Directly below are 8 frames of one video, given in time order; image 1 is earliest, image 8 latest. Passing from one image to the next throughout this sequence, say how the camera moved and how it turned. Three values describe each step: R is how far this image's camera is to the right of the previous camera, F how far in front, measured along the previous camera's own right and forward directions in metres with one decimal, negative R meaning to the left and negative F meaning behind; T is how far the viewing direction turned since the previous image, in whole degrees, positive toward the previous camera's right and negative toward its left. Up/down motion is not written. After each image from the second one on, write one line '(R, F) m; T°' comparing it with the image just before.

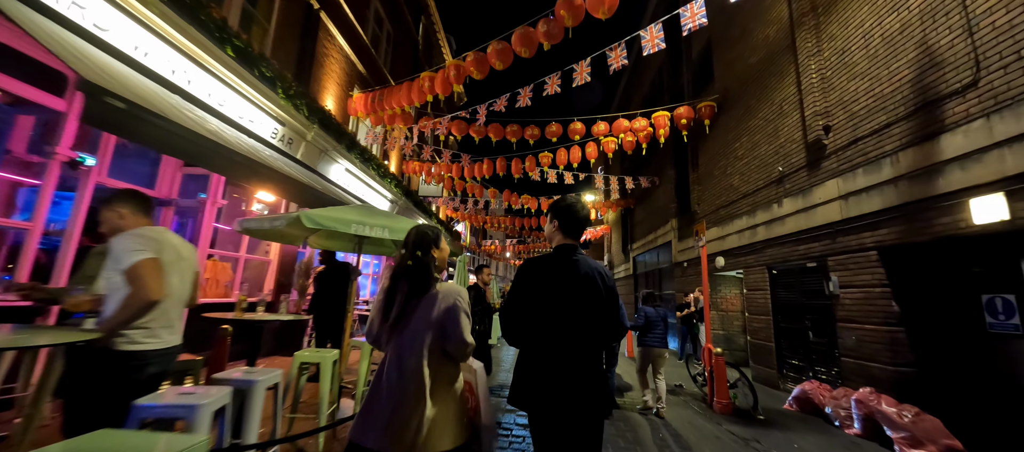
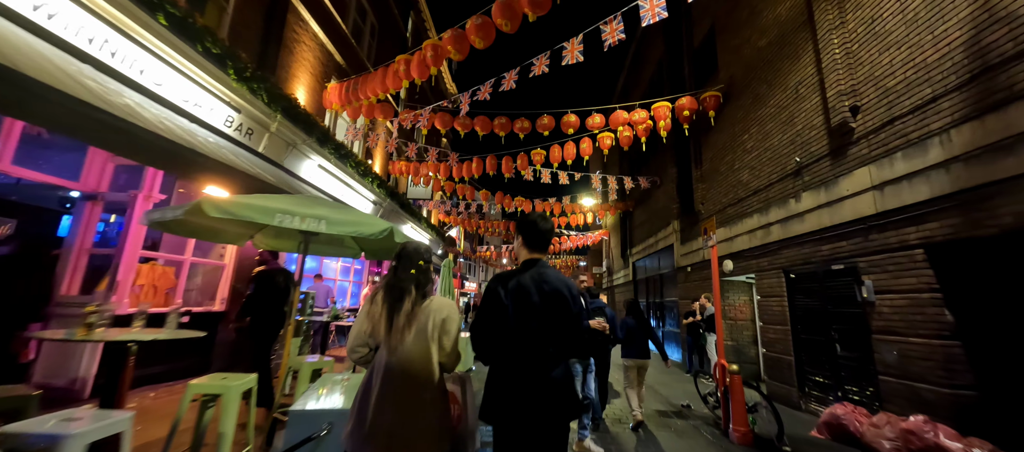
(+0.3, +0.8) m; 0°
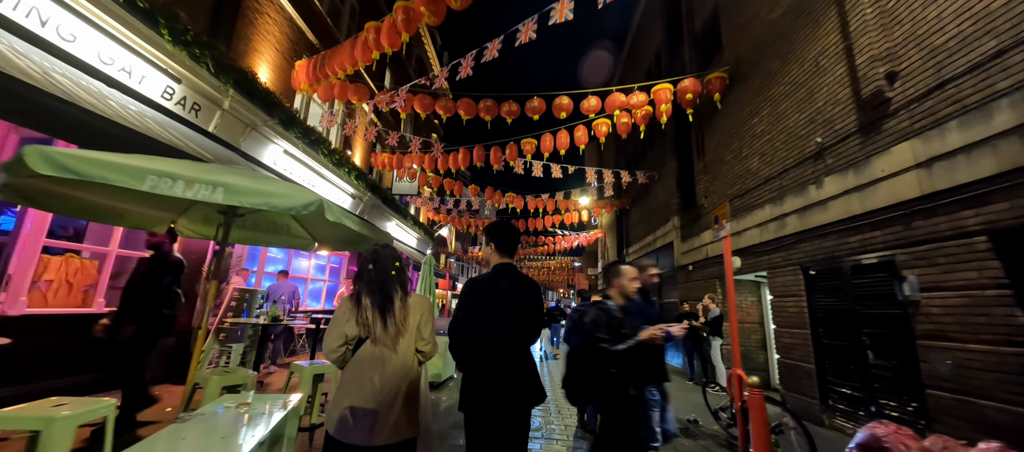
(+0.2, +0.8) m; +1°
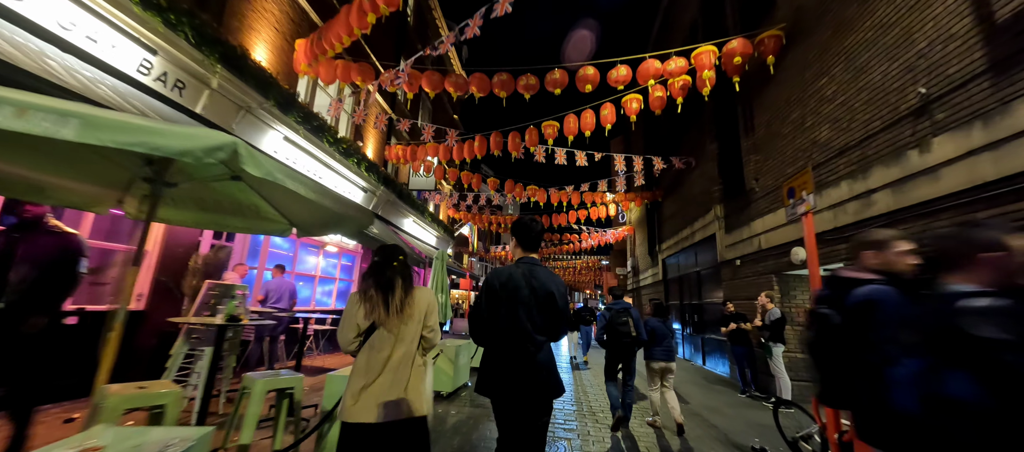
(+0.1, +0.8) m; -4°
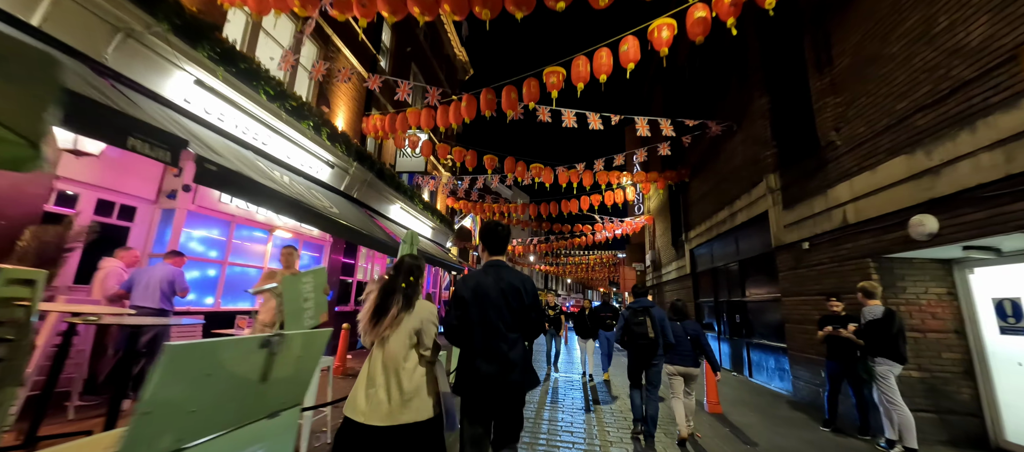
(+0.3, +1.8) m; -2°
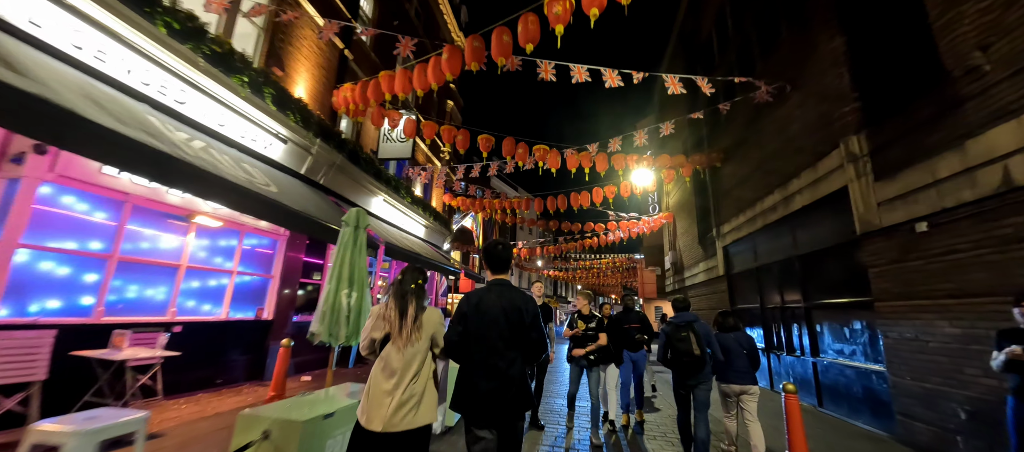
(+0.2, +1.7) m; -1°
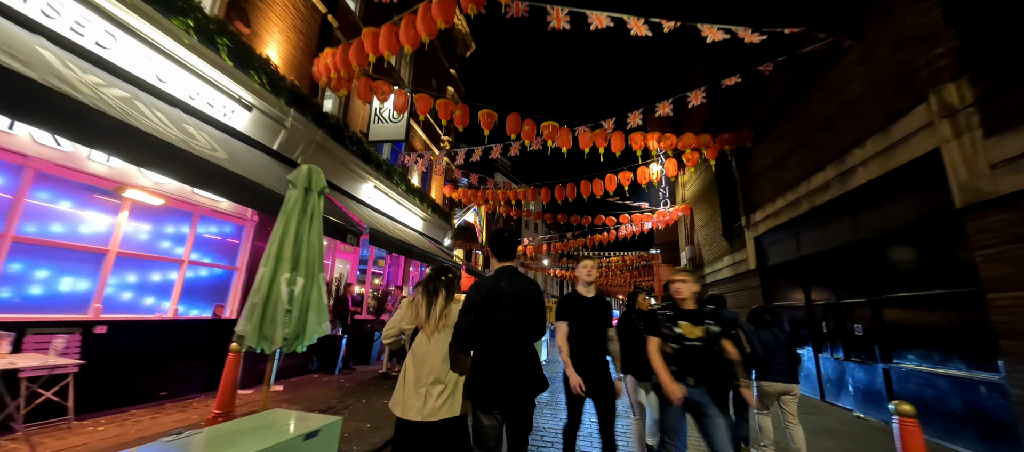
(0.0, +1.0) m; -1°
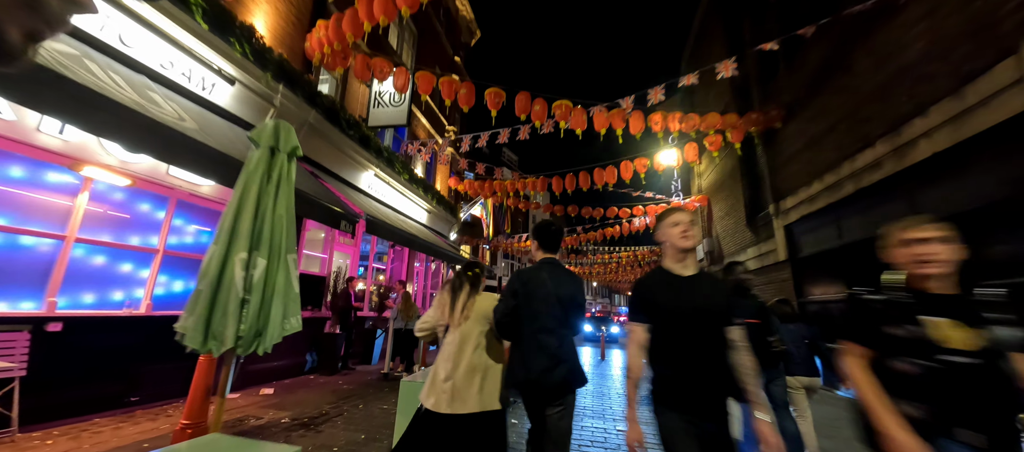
(-0.1, +0.6) m; -1°
